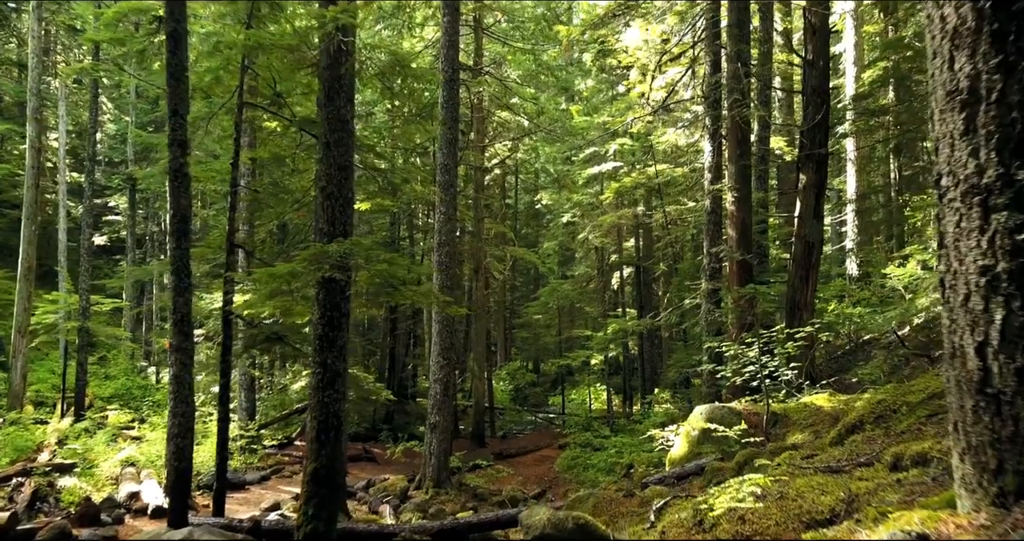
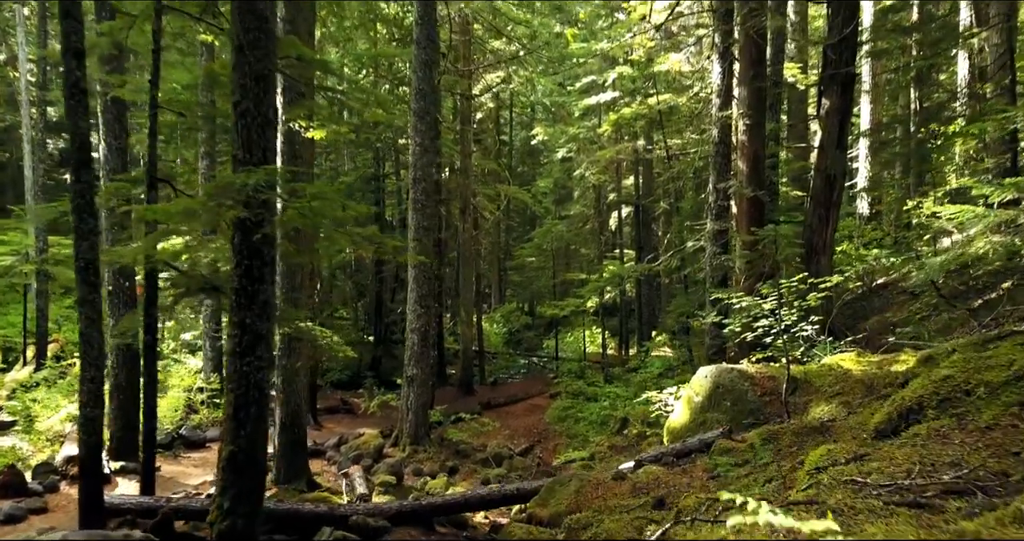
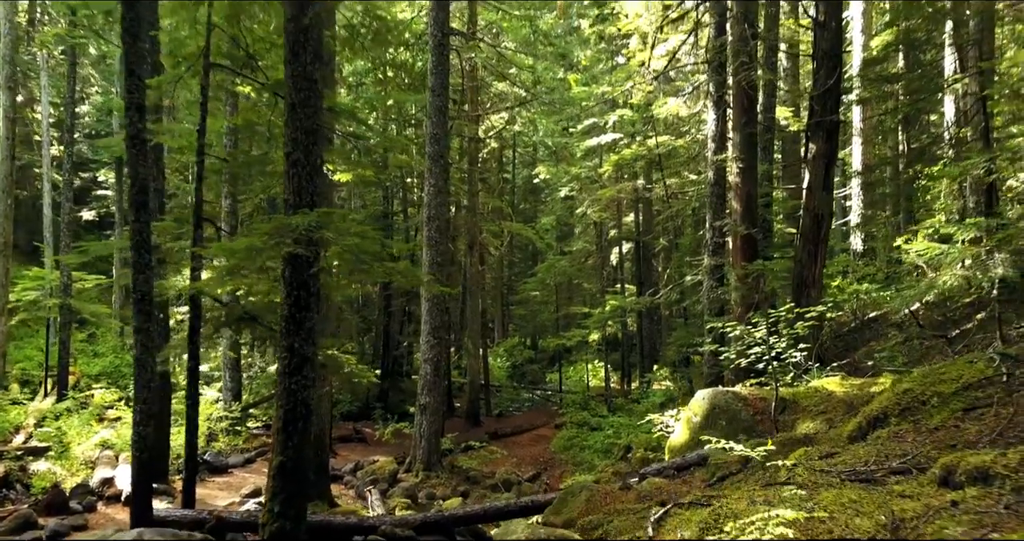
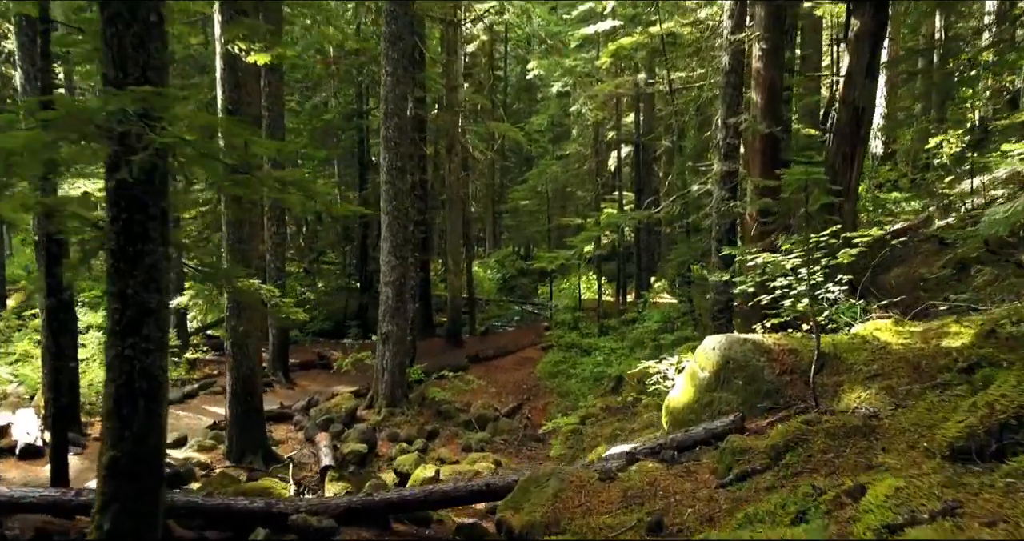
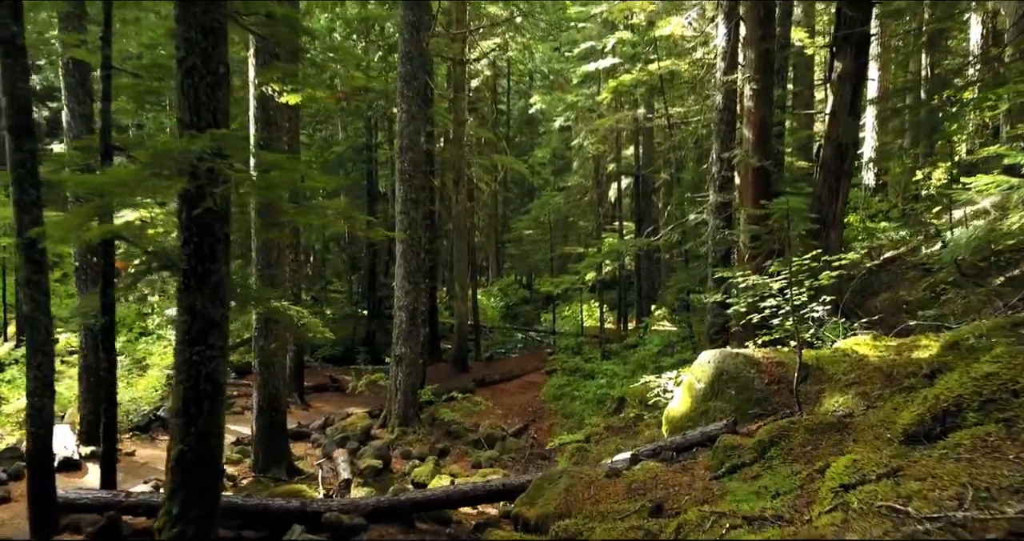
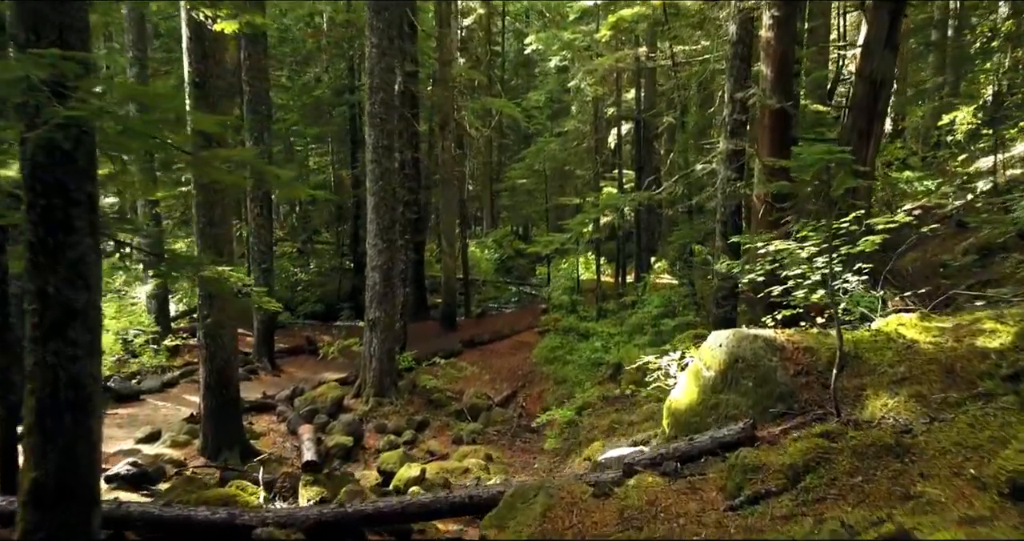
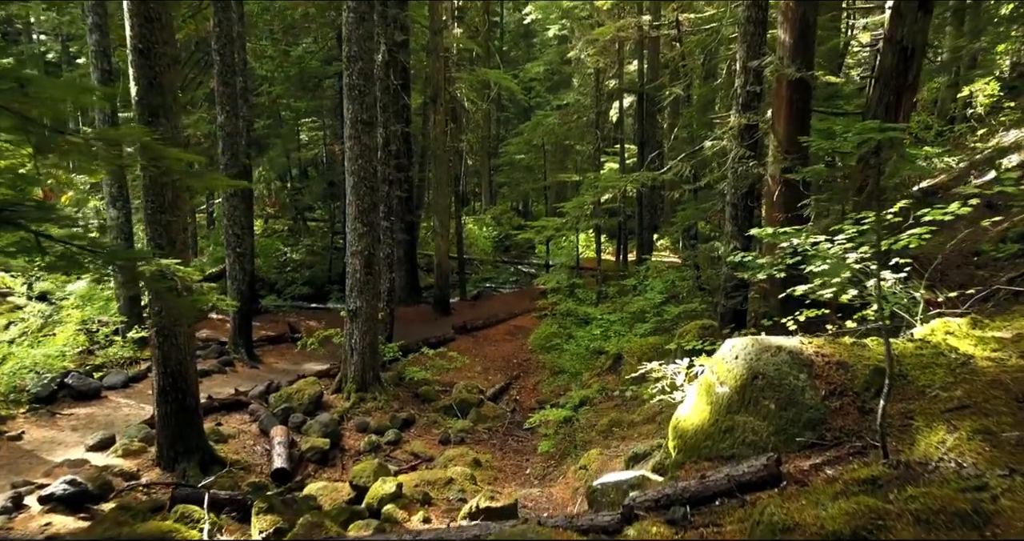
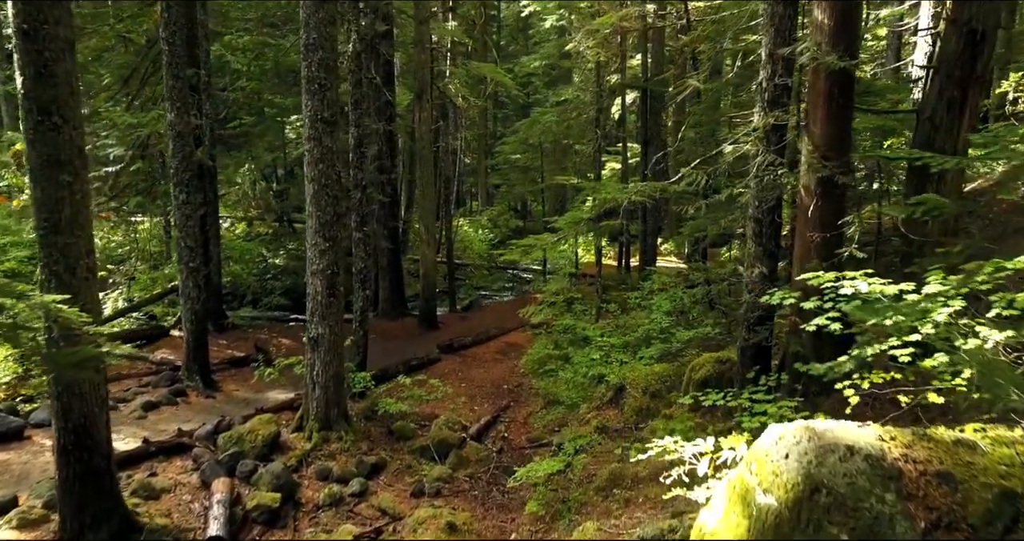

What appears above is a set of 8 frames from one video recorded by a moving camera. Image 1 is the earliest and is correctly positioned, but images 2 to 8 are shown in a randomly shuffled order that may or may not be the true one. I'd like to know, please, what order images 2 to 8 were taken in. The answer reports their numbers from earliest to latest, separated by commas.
3, 2, 5, 4, 6, 7, 8
